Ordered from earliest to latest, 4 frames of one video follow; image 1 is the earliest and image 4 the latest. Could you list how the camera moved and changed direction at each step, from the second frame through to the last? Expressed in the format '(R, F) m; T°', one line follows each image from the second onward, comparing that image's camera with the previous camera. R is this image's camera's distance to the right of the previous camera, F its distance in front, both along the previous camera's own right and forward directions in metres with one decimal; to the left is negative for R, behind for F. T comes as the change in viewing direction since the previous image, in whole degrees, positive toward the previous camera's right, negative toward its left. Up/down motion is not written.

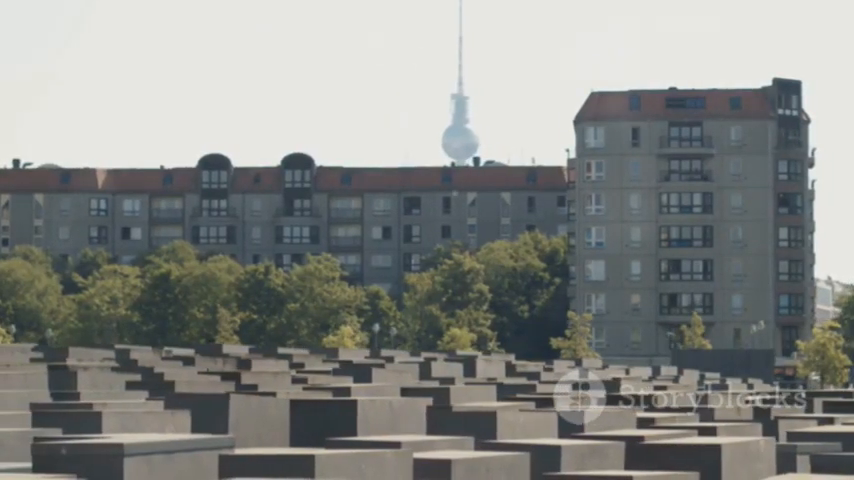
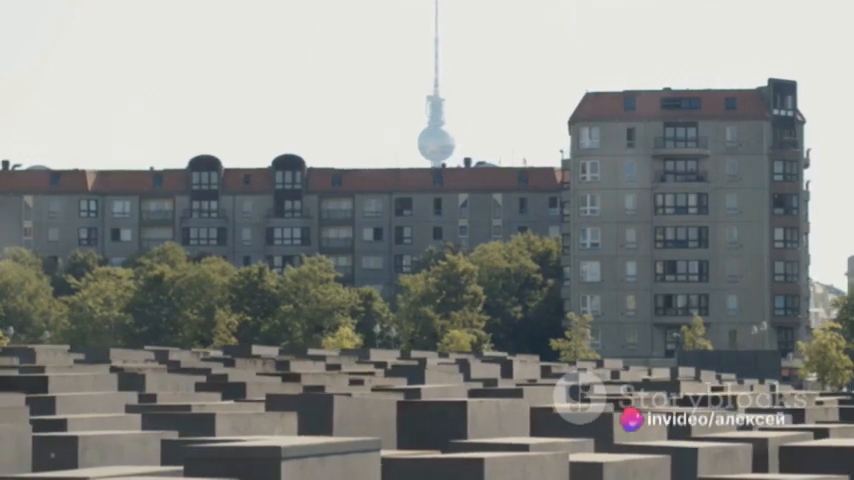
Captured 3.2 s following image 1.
(-1.1, +0.5) m; +1°
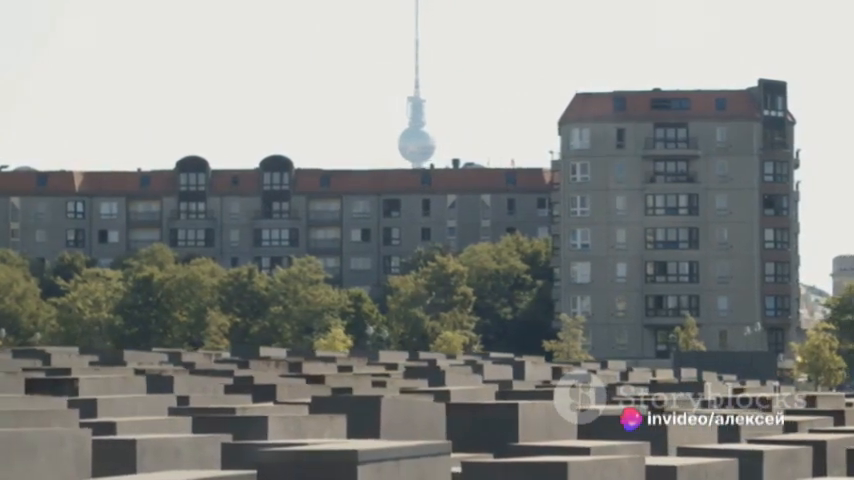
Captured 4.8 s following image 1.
(-0.6, +0.3) m; 0°
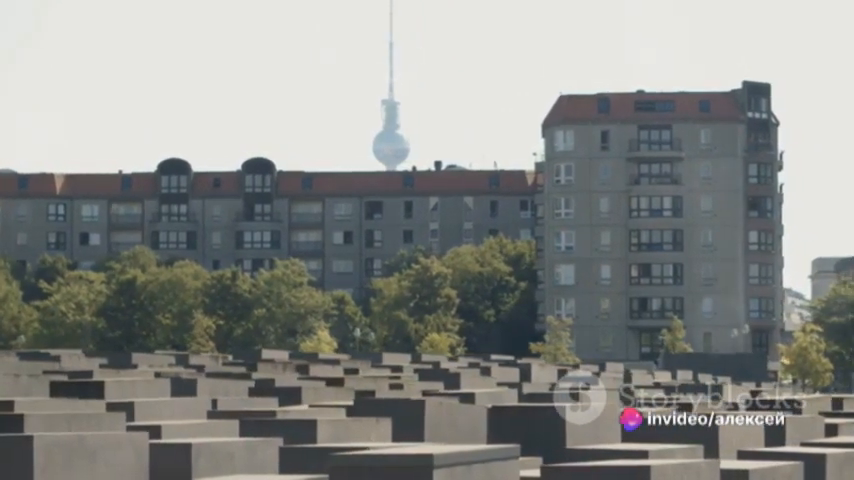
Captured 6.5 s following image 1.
(-0.6, +0.3) m; +1°
